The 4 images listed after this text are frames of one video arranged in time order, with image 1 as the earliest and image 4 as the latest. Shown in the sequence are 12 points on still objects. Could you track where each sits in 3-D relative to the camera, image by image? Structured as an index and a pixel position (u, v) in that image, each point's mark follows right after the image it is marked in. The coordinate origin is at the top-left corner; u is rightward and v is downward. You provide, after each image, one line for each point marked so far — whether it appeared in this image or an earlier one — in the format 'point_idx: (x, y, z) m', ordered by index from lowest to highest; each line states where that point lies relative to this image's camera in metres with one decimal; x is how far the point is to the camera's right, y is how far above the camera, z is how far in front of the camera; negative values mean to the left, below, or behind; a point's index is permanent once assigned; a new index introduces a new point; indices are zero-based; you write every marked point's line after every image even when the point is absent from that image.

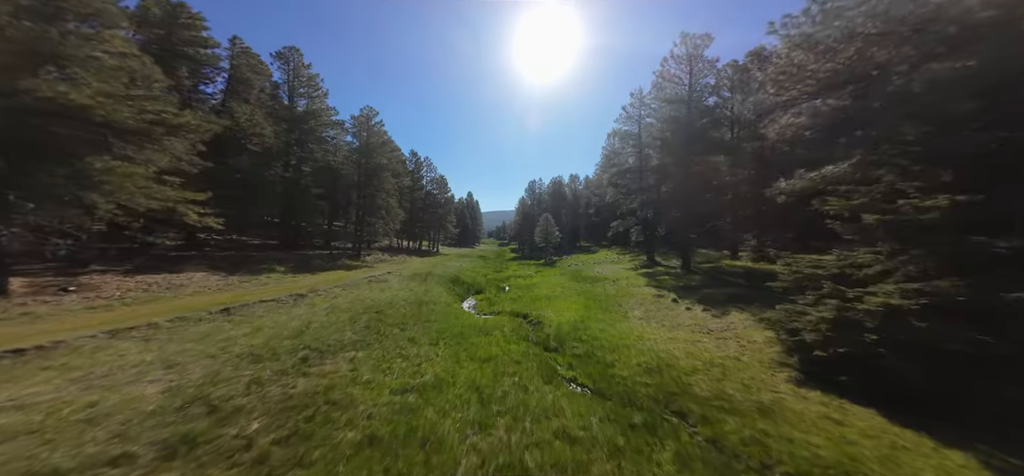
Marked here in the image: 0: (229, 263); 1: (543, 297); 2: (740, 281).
0: (-17.1, -1.5, +16.5) m
1: (+2.2, -4.0, +18.7) m
2: (+13.8, -2.6, +16.4) m
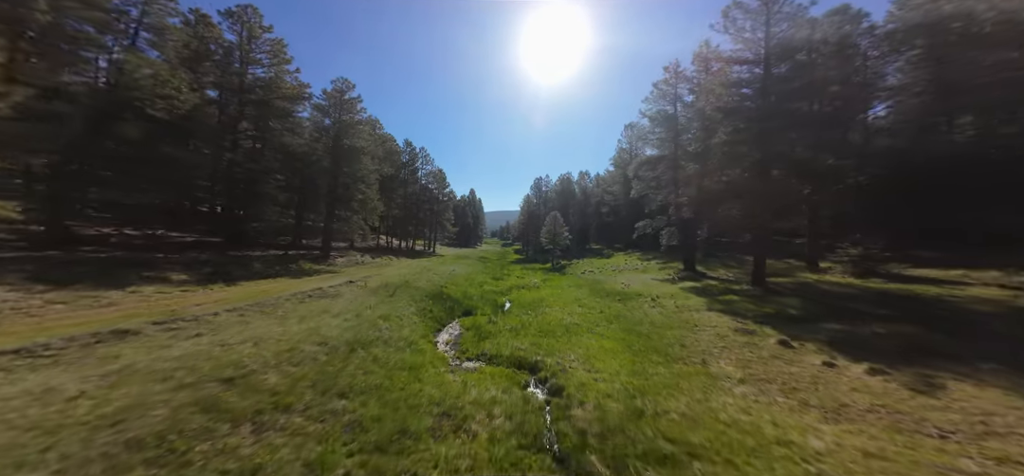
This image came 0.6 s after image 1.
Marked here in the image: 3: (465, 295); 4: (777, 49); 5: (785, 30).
0: (-17.0, -1.2, +11.0) m
1: (+2.3, -4.0, +12.8) m
2: (+13.9, -2.8, +10.4) m
3: (-3.1, -3.8, +17.7) m
4: (+17.0, +12.4, +17.8) m
5: (+17.3, +13.6, +17.6) m
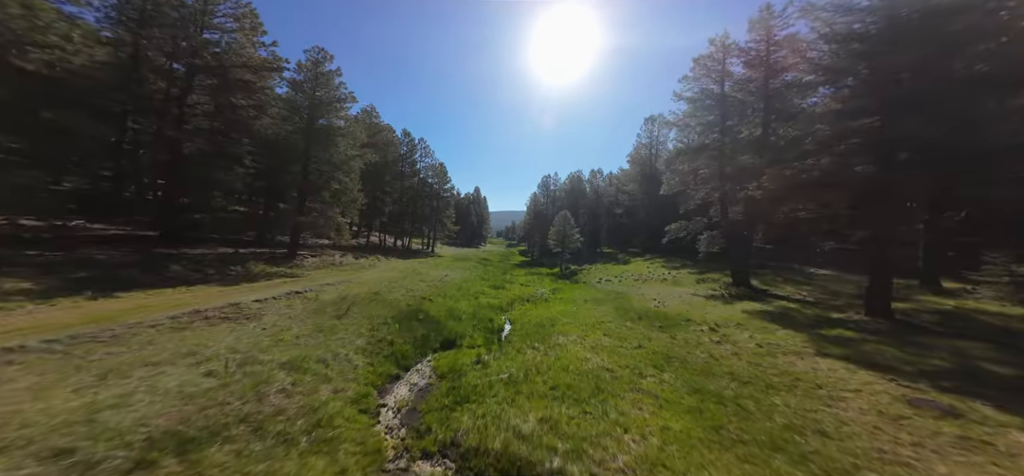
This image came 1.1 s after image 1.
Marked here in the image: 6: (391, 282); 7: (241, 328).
0: (-17.1, -0.8, +6.9) m
1: (+2.2, -4.0, +8.3) m
2: (+13.8, -3.0, +5.6) m
3: (-3.0, -3.7, +13.3) m
4: (+17.4, +12.1, +13.0) m
5: (+17.7, +13.2, +12.9) m
6: (-7.7, -2.8, +17.2) m
7: (-8.1, -2.6, +8.2) m
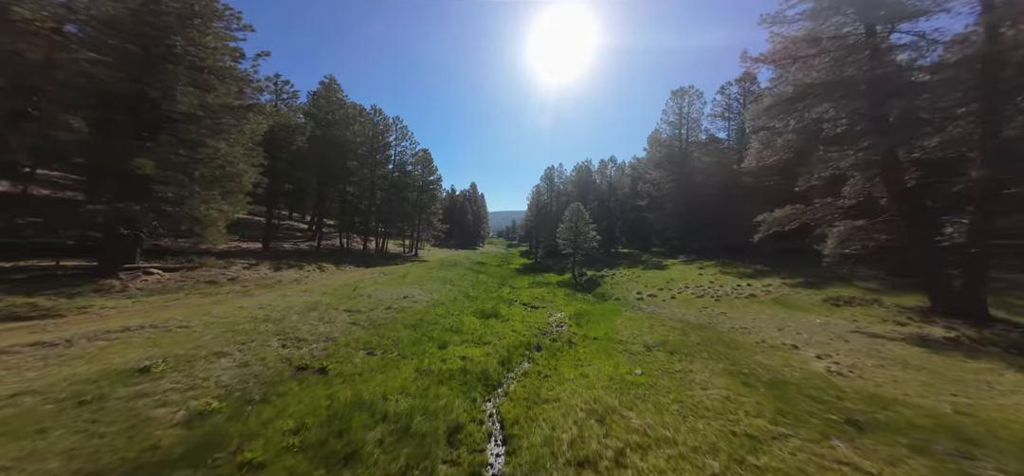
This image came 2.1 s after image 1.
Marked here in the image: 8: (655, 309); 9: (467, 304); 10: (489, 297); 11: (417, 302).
0: (-17.3, -0.6, -1.7) m
1: (+2.1, -3.5, -0.5) m
2: (+13.6, -2.2, -3.2) m
3: (-3.1, -3.4, +4.6) m
4: (+17.0, +12.8, +4.4) m
5: (+17.3, +13.9, +4.3) m
6: (-7.8, -2.6, +8.6) m
7: (-8.3, -2.3, -0.5) m
8: (+7.9, -3.9, +15.4) m
9: (-2.7, -3.7, +16.1) m
10: (-1.6, -3.9, +18.3) m
11: (-5.0, -3.2, +14.4) m
